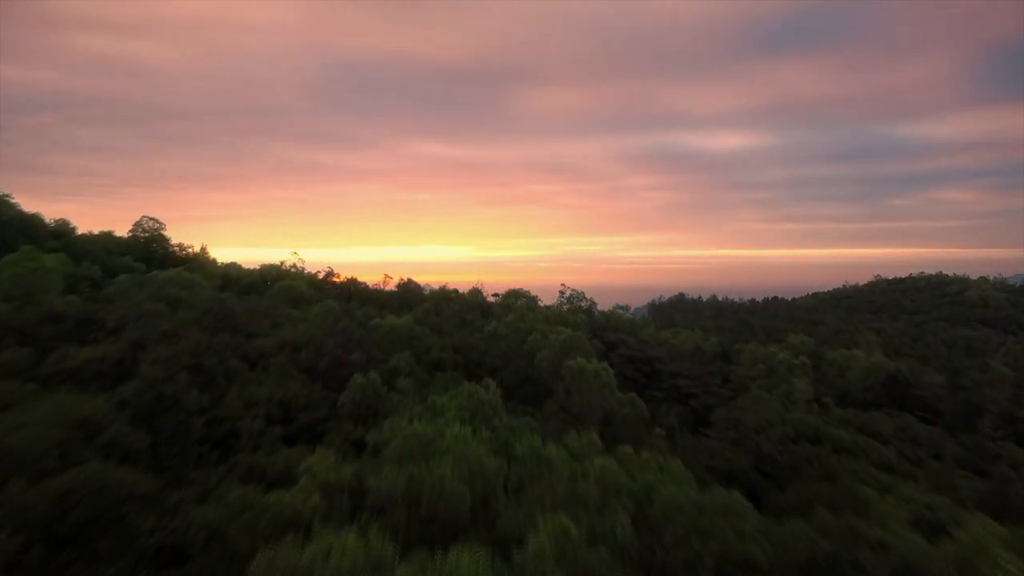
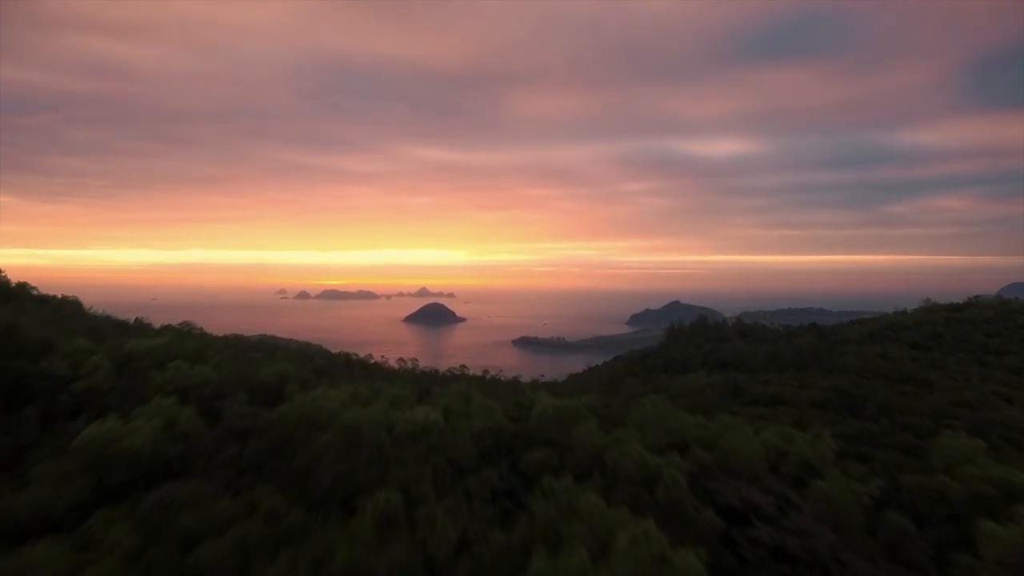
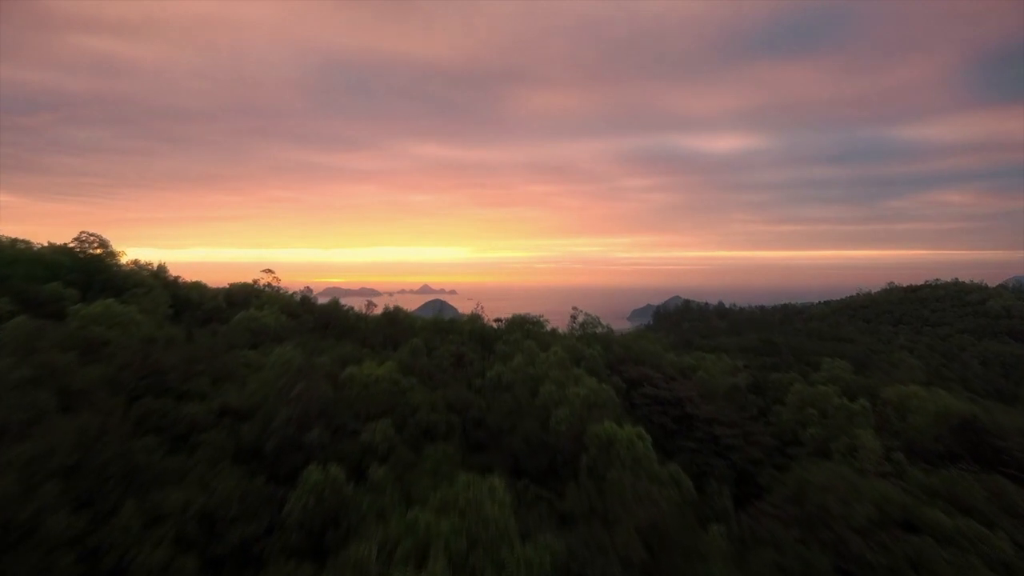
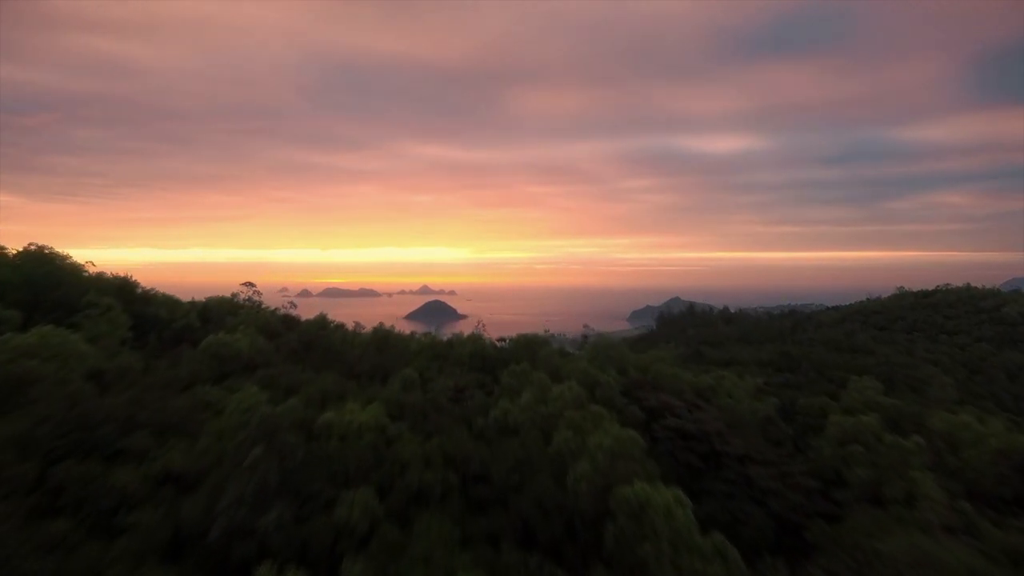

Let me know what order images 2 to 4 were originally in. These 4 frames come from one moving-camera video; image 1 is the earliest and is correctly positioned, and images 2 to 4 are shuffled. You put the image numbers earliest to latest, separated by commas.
3, 4, 2
